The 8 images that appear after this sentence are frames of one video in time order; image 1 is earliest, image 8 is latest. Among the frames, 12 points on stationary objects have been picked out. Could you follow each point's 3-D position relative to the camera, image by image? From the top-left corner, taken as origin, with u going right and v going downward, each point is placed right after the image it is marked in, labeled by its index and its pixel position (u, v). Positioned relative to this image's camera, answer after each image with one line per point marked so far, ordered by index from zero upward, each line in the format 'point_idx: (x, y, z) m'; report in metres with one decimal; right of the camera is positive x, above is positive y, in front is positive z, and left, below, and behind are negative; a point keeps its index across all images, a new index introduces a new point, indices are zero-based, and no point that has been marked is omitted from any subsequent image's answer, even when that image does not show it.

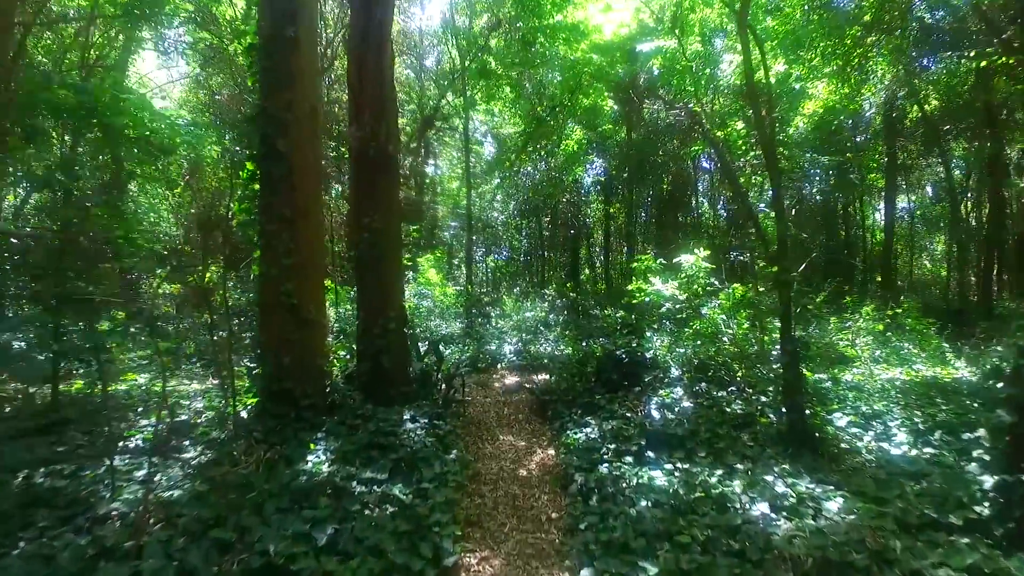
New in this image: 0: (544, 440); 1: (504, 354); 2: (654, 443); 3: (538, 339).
0: (+0.4, -1.7, +7.0) m
1: (-0.2, -1.3, +12.9) m
2: (+1.3, -1.5, +6.0) m
3: (+0.6, -1.1, +13.7) m
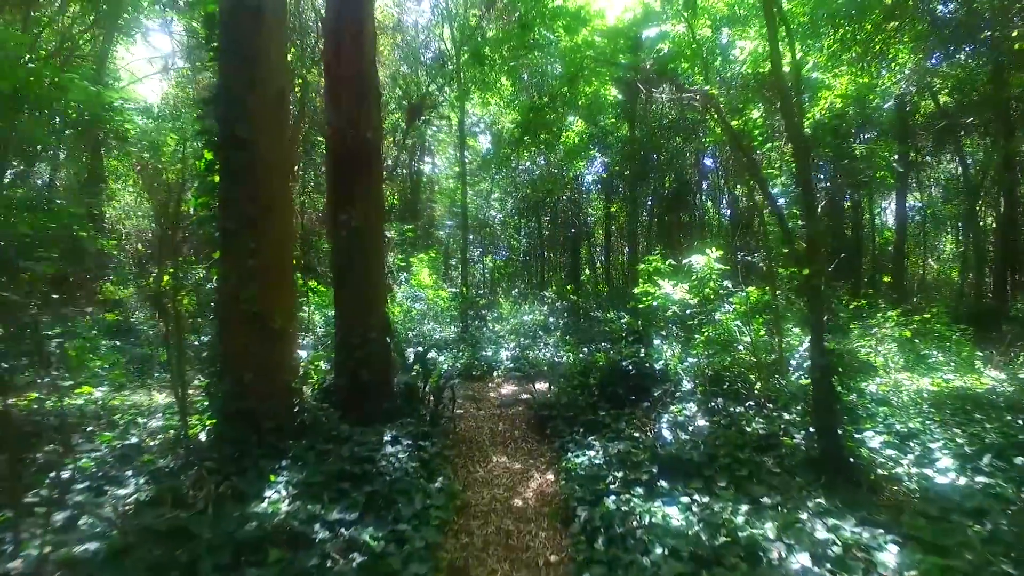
0: (+0.3, -1.7, +6.3) m
1: (-0.2, -1.4, +12.2) m
2: (+1.3, -1.5, +5.3) m
3: (+0.5, -1.2, +12.9) m
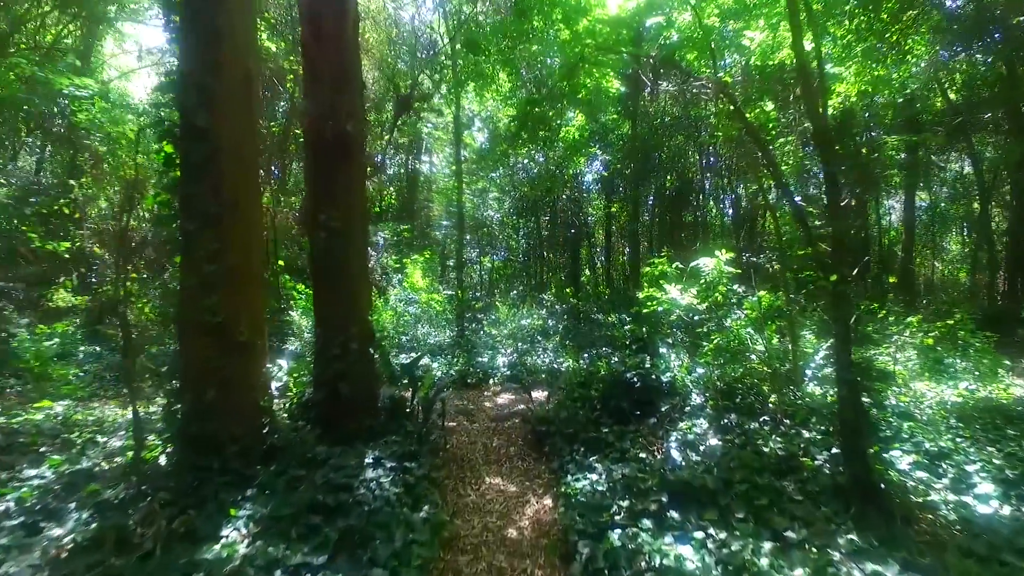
0: (+0.3, -1.8, +5.8) m
1: (-0.3, -1.4, +11.6) m
2: (+1.2, -1.6, +4.8) m
3: (+0.4, -1.2, +12.4) m
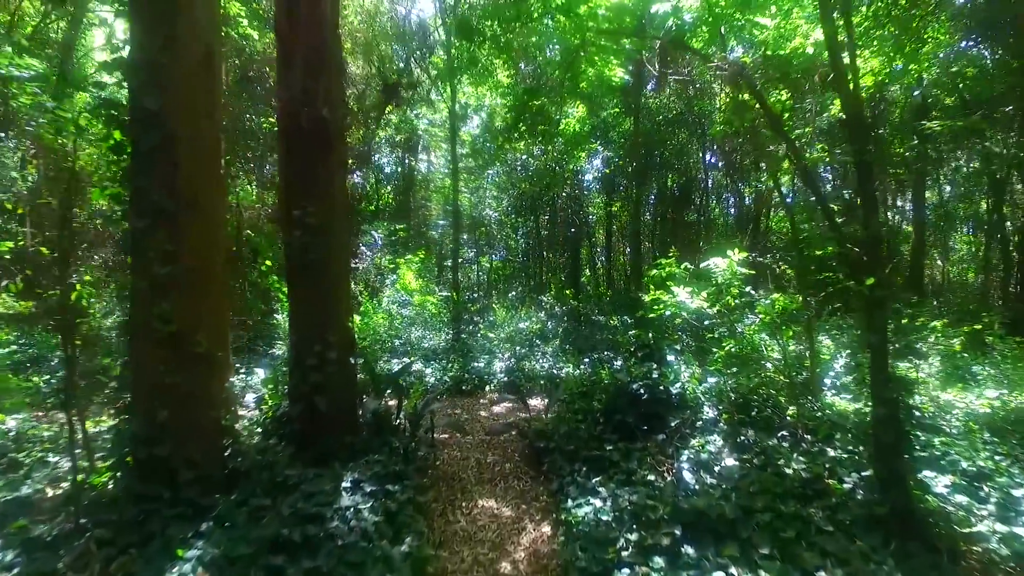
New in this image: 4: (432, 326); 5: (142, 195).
0: (+0.2, -1.8, +5.2) m
1: (-0.3, -1.4, +11.1) m
2: (+1.2, -1.6, +4.2) m
3: (+0.4, -1.3, +11.8) m
4: (-1.7, -0.8, +13.6) m
5: (-2.4, +0.6, +4.2) m
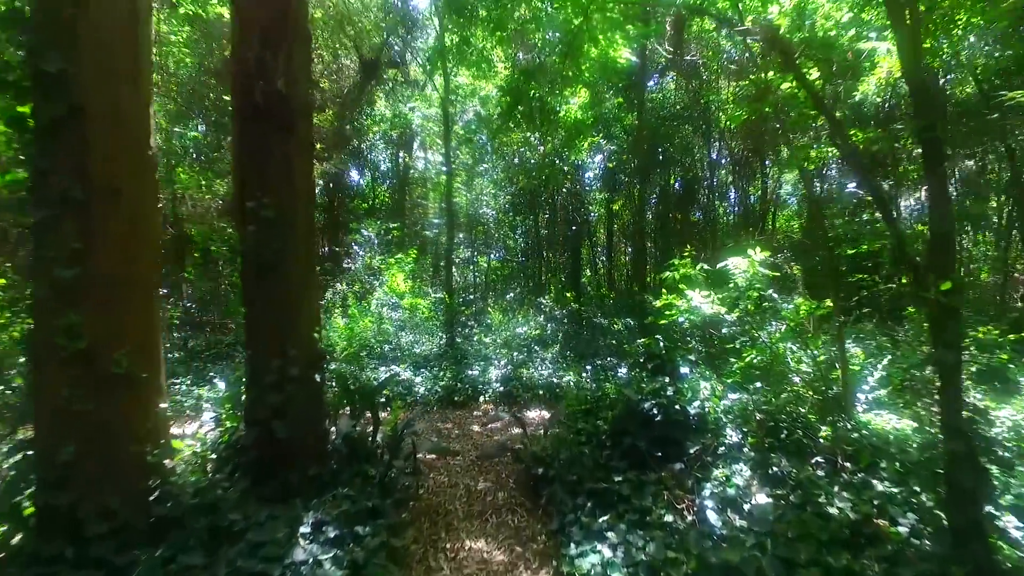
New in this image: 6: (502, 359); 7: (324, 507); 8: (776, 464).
0: (+0.2, -1.9, +4.5) m
1: (-0.4, -1.5, +10.3) m
2: (+1.1, -1.7, +3.5) m
3: (+0.3, -1.3, +11.1) m
4: (-1.8, -0.9, +12.8) m
5: (-2.5, +0.6, +3.4) m
6: (-0.2, -1.3, +11.4) m
7: (-1.3, -1.5, +4.3) m
8: (+1.9, -1.3, +4.7) m
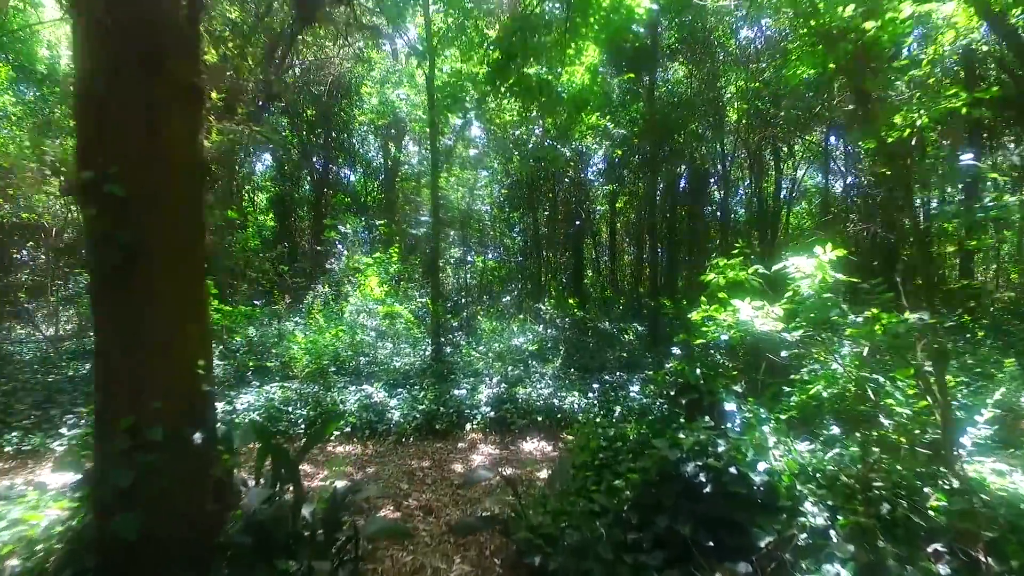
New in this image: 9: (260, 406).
0: (+0.1, -1.9, +2.9) m
1: (-0.5, -1.6, +8.7) m
2: (+1.1, -1.7, +1.9) m
3: (+0.2, -1.4, +9.5) m
4: (-1.9, -0.9, +11.2) m
5: (-2.5, +0.5, +1.8) m
6: (-0.3, -1.3, +9.8) m
7: (-1.4, -1.6, +2.7) m
8: (+1.9, -1.4, +3.1) m
9: (-3.2, -1.5, +8.1) m
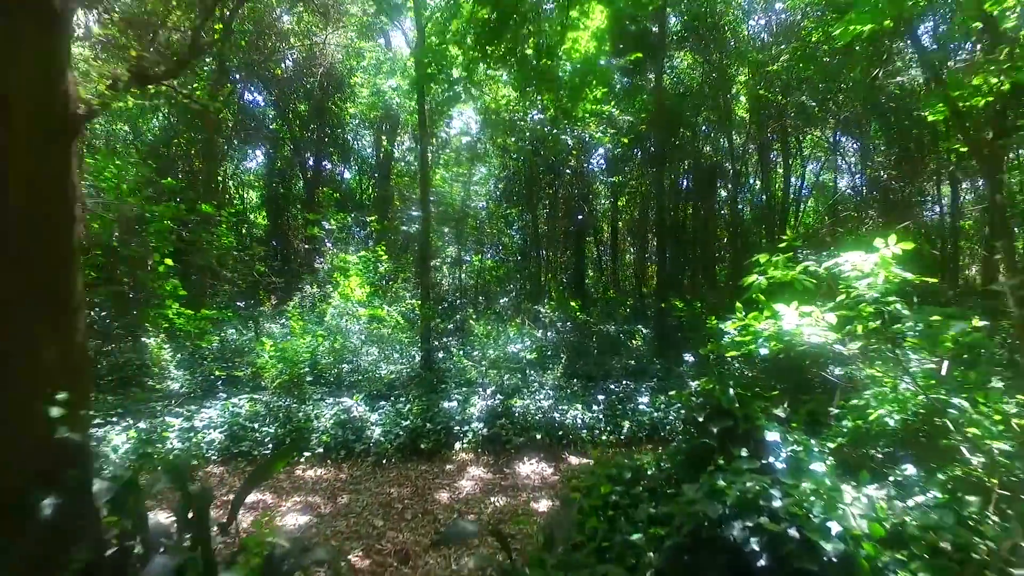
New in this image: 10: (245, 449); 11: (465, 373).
0: (0.0, -1.9, +1.9) m
1: (-0.5, -1.6, +7.8) m
2: (+1.0, -1.7, +0.9) m
3: (+0.2, -1.4, +8.6) m
4: (-1.9, -0.9, +10.3) m
5: (-2.6, +0.5, +0.9) m
6: (-0.3, -1.4, +8.9) m
7: (-1.4, -1.6, +1.8) m
8: (+1.8, -1.4, +2.2) m
9: (-3.2, -1.5, +7.1) m
10: (-2.9, -1.7, +6.8) m
11: (-0.7, -1.3, +9.4) m
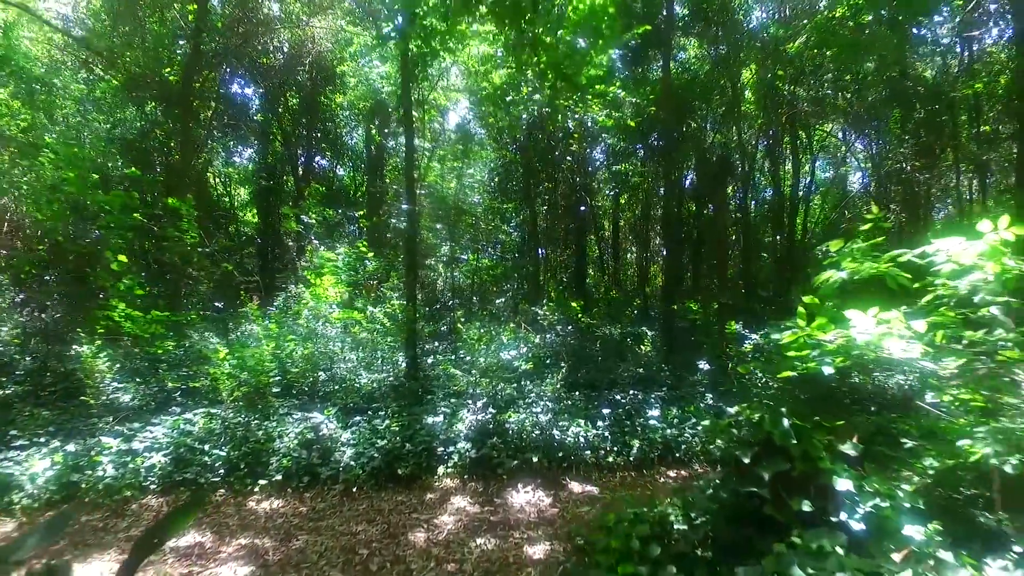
0: (-0.1, -1.9, +1.0) m
1: (-0.6, -1.6, +6.8) m
2: (+0.9, -1.7, 0.0) m
3: (+0.1, -1.4, +7.6) m
4: (-2.0, -0.9, +9.3) m
5: (-2.7, +0.5, -0.1) m
6: (-0.4, -1.3, +7.9) m
7: (-1.5, -1.6, +0.8) m
8: (+1.7, -1.4, +1.2) m
9: (-3.3, -1.5, +6.2) m
10: (-2.9, -1.7, +5.8) m
11: (-0.7, -1.3, +8.4) m
